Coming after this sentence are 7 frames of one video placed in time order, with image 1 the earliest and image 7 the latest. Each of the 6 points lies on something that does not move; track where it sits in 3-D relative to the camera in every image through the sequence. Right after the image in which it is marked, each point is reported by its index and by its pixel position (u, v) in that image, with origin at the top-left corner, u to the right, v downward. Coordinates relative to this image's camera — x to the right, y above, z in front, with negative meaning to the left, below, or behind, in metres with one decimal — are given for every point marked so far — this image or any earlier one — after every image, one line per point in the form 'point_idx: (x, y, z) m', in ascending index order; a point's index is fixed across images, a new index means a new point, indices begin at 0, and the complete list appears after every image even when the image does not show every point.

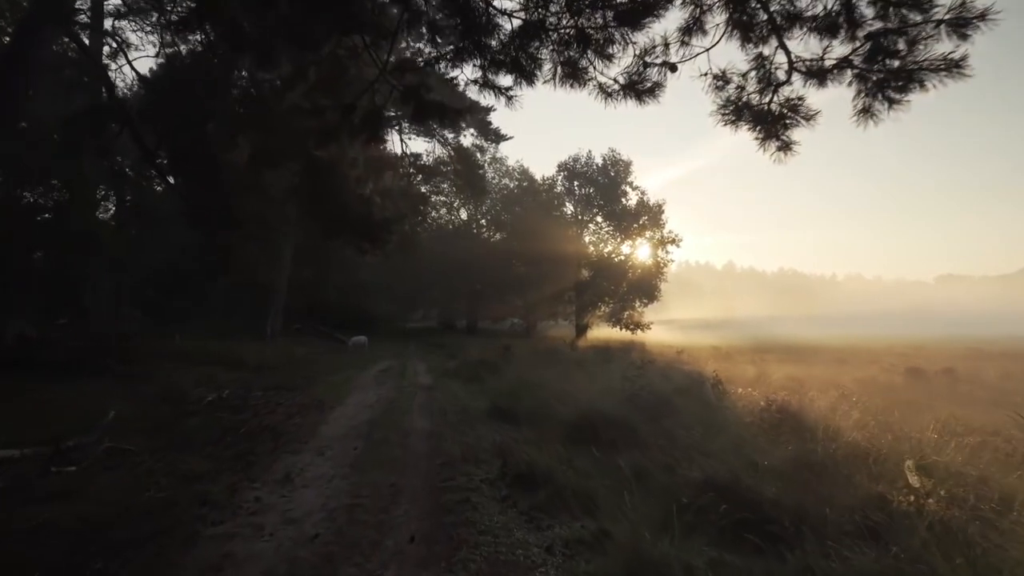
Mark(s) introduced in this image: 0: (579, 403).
0: (+1.3, -2.3, +13.4) m
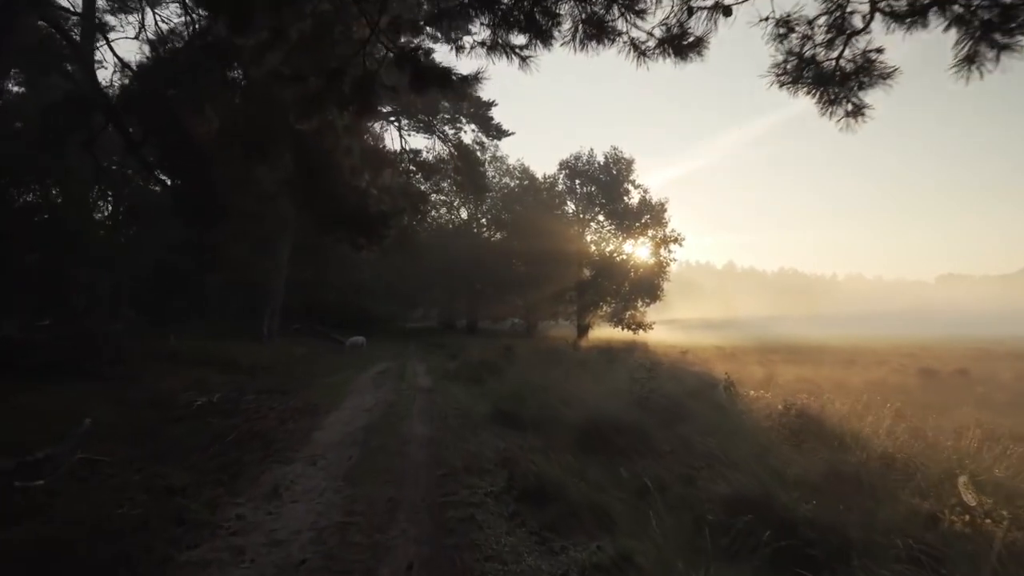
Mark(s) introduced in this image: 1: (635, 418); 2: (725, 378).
0: (+1.4, -2.3, +12.7) m
1: (+2.1, -2.2, +11.3) m
2: (+5.9, -2.5, +18.6) m
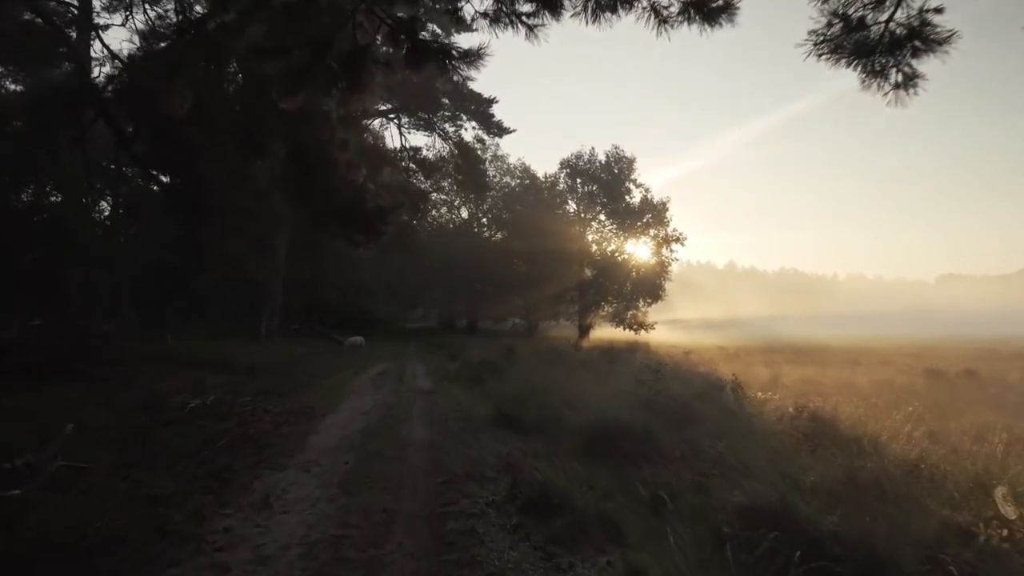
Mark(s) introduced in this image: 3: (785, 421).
0: (+1.4, -2.3, +12.3) m
1: (+2.2, -2.2, +10.9) m
2: (+6.0, -2.5, +18.2) m
3: (+4.8, -2.3, +11.7) m
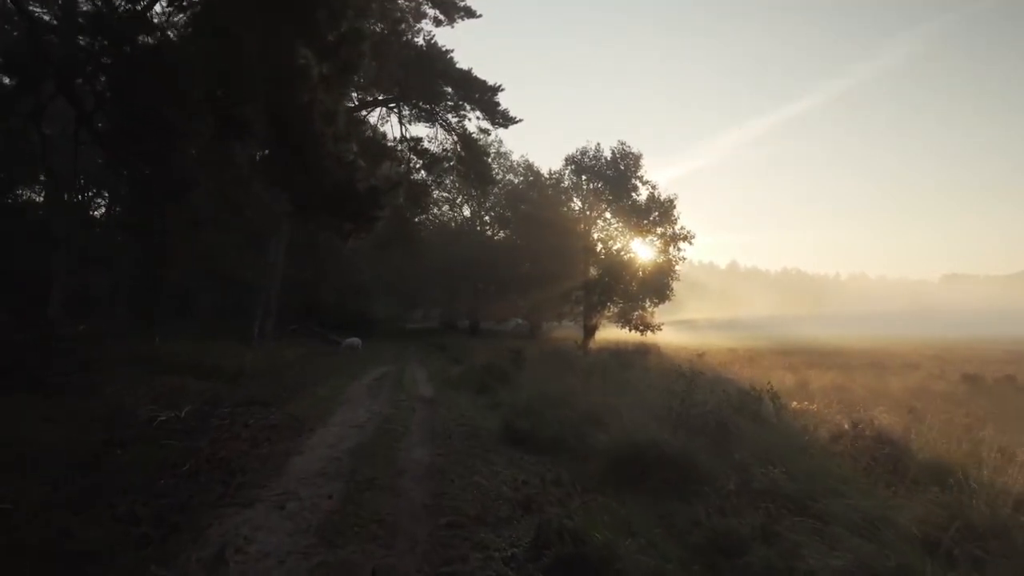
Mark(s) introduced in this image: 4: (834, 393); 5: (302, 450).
0: (+1.7, -2.2, +10.8) m
1: (+2.4, -2.2, +9.3) m
2: (+6.2, -2.5, +16.7) m
3: (+5.0, -2.3, +10.1) m
4: (+9.2, -3.0, +18.9) m
5: (-3.2, -2.5, +10.2) m
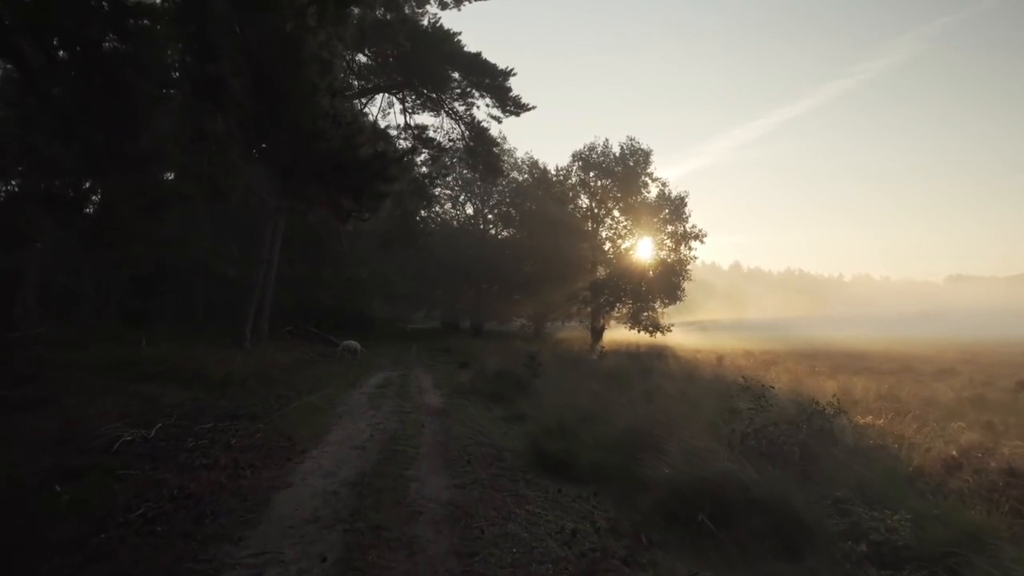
0: (+2.1, -2.2, +8.9) m
1: (+2.8, -2.1, +7.4) m
2: (+6.7, -2.5, +14.8) m
3: (+5.5, -2.3, +8.2) m
4: (+9.6, -3.0, +17.0) m
5: (-2.8, -2.4, +8.3) m
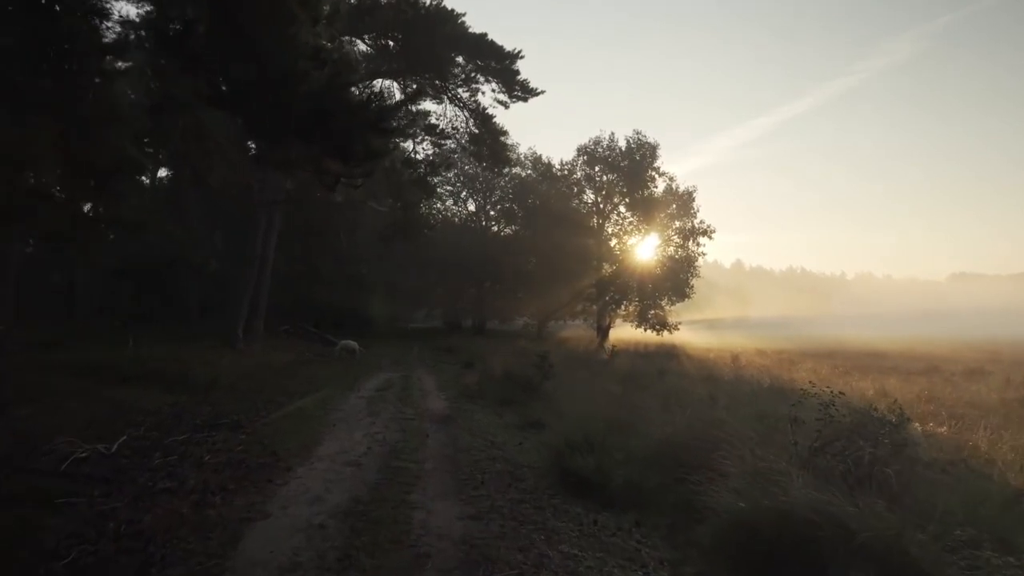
0: (+2.4, -2.0, +7.4) m
1: (+3.1, -2.0, +5.9) m
2: (+6.9, -2.3, +13.3) m
3: (+5.8, -2.1, +6.7) m
4: (+9.9, -2.8, +15.5) m
5: (-2.5, -2.3, +6.8) m
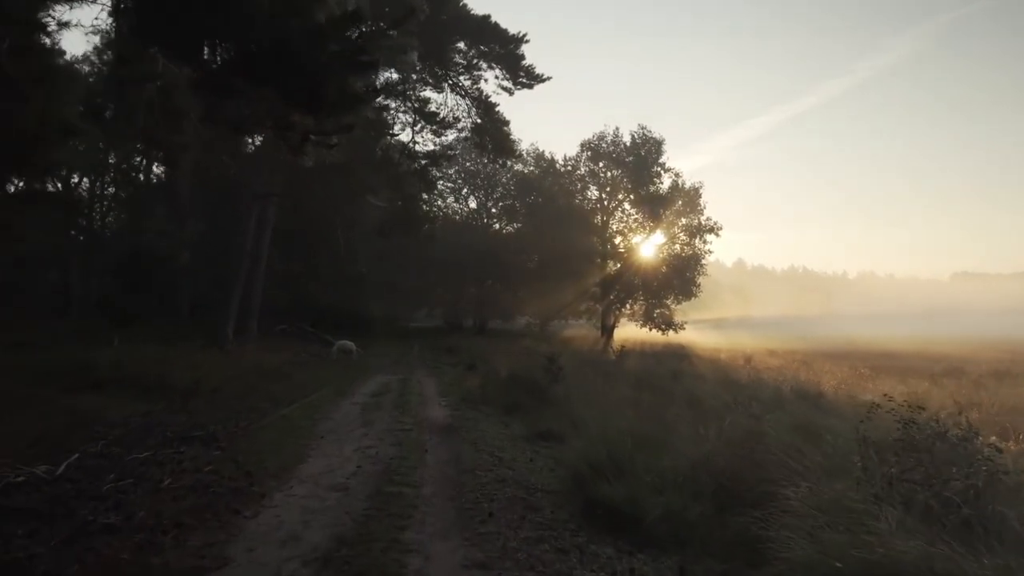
0: (+2.5, -2.0, +6.1) m
1: (+3.3, -1.9, +4.6) m
2: (+7.1, -2.2, +12.0) m
3: (+5.9, -2.1, +5.4) m
4: (+10.0, -2.7, +14.2) m
5: (-2.4, -2.2, +5.5) m
